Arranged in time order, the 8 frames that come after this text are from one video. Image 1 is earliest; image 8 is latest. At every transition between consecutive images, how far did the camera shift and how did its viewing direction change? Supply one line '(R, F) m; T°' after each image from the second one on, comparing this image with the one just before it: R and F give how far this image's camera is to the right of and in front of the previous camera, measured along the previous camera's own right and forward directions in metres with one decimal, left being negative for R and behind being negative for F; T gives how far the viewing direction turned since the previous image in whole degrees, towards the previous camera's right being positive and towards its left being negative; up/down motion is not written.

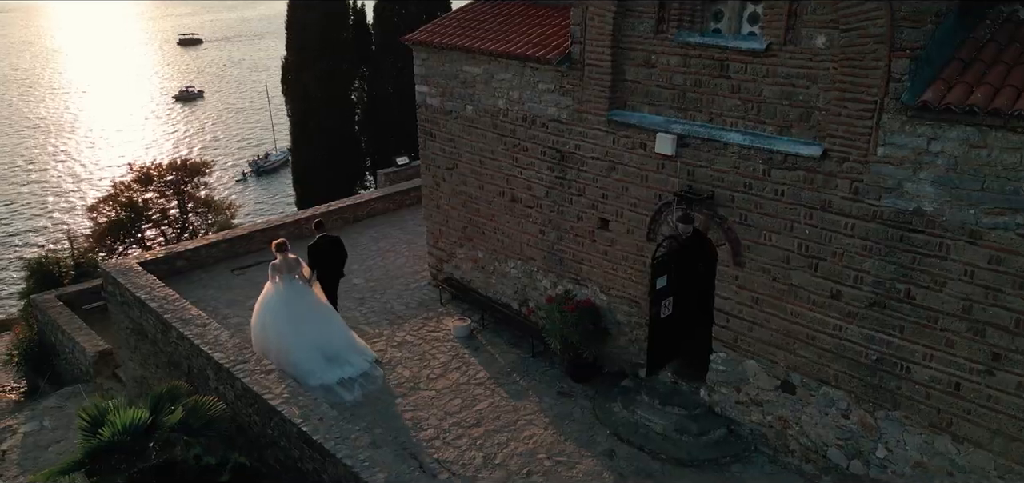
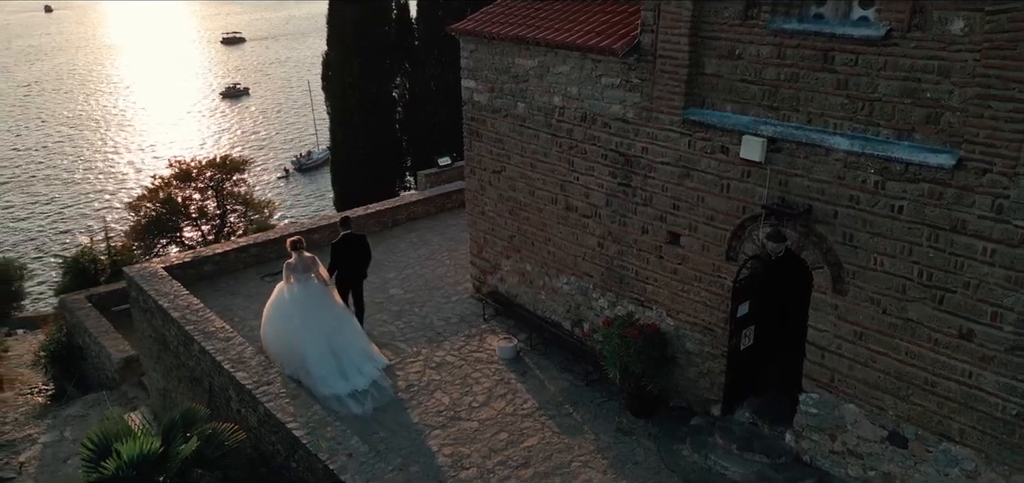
(-0.2, +1.0) m; -3°
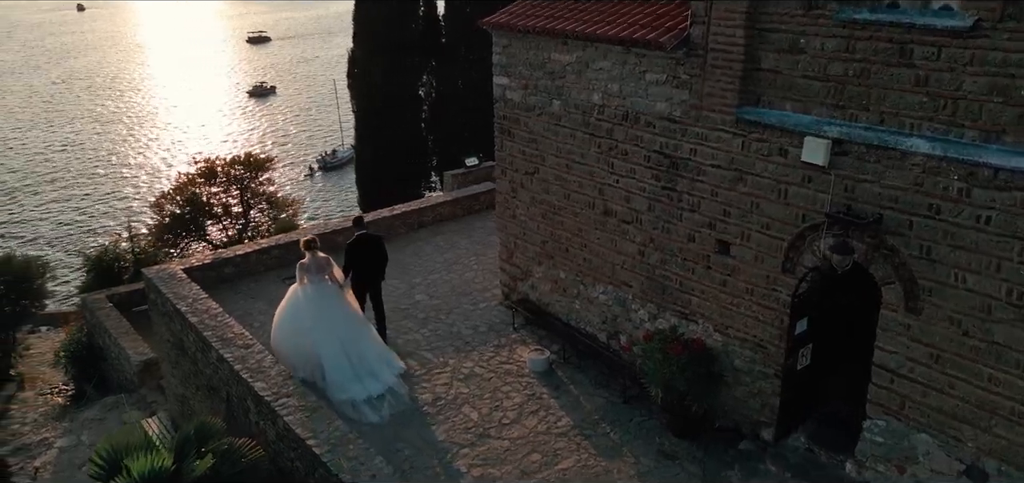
(-0.1, +0.5) m; -2°
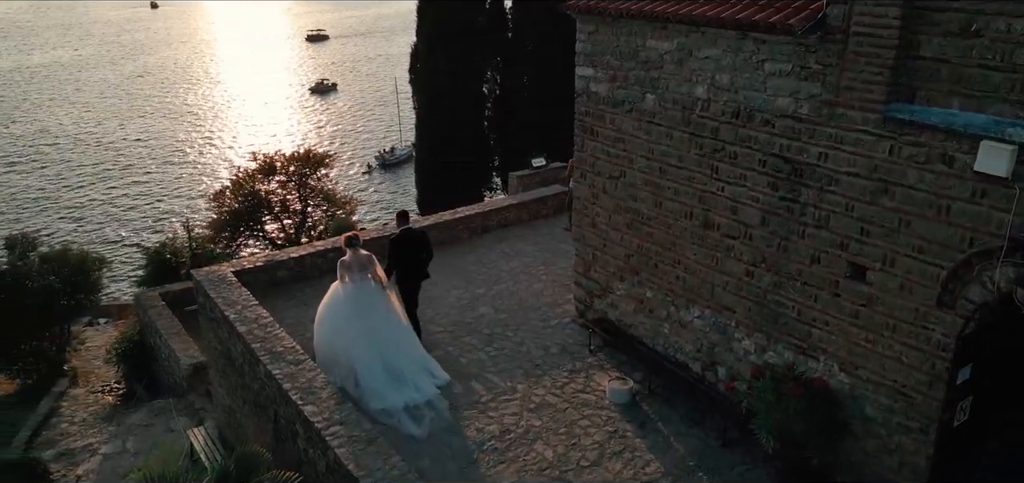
(-0.3, +1.0) m; -4°
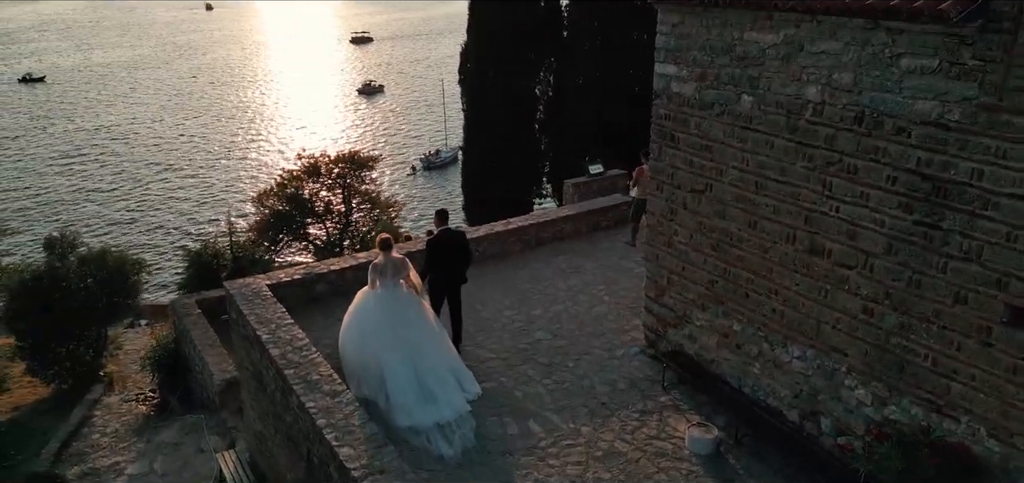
(-0.2, +0.9) m; -3°
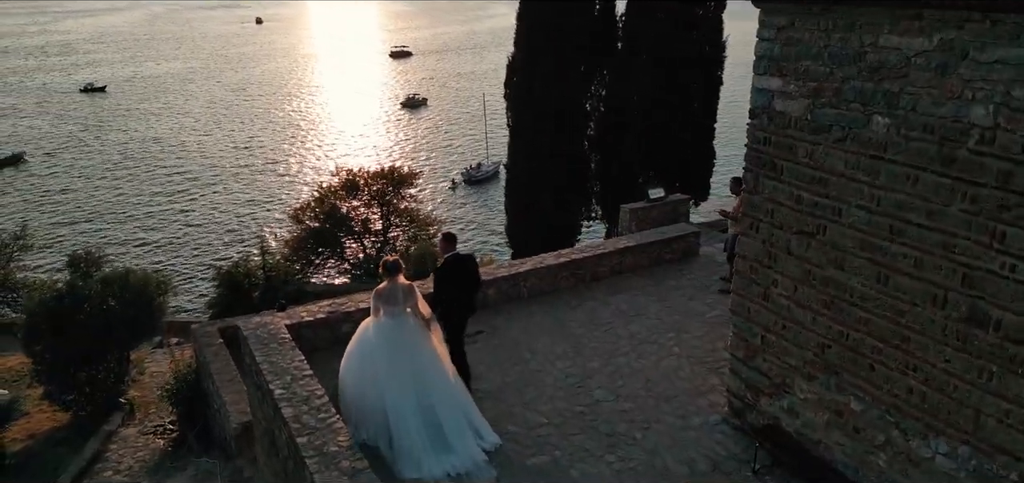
(-0.2, +1.2) m; -3°
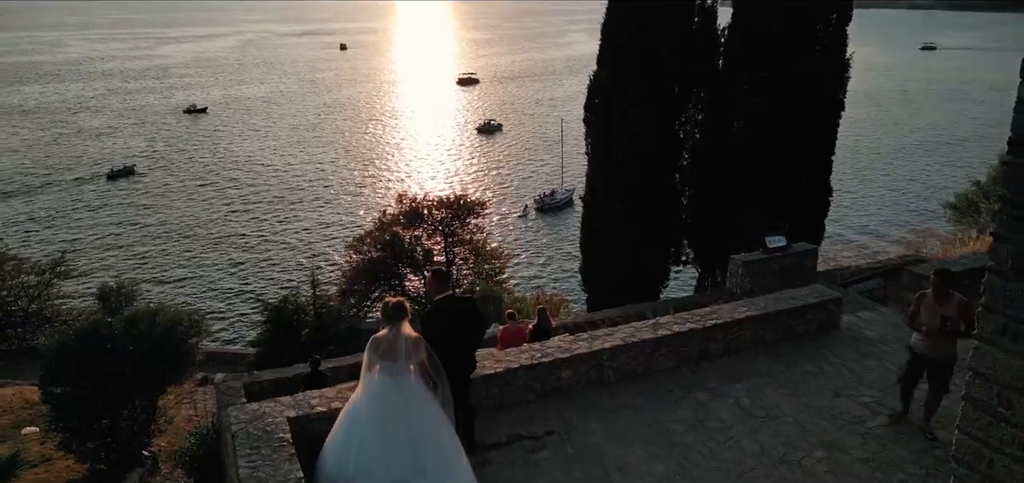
(-0.1, +2.1) m; -6°
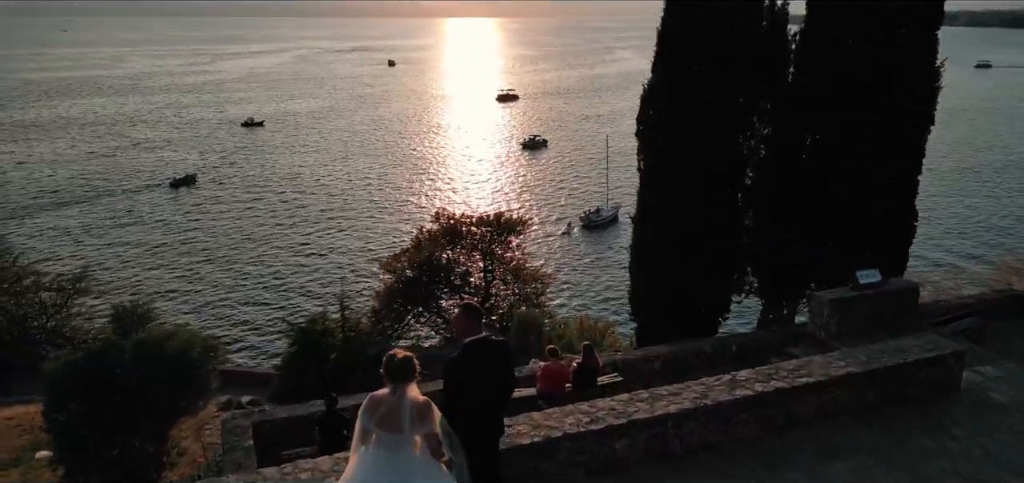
(0.0, +1.2) m; -3°
